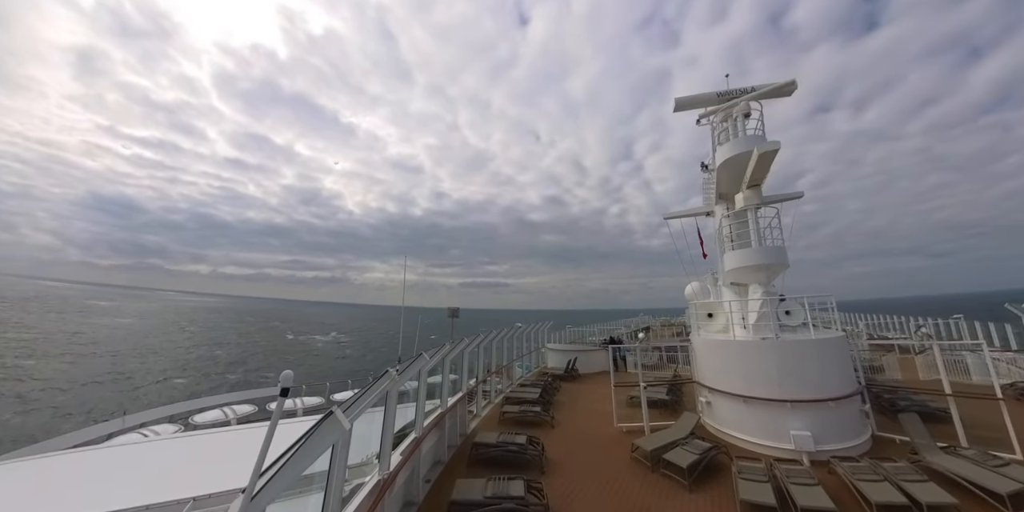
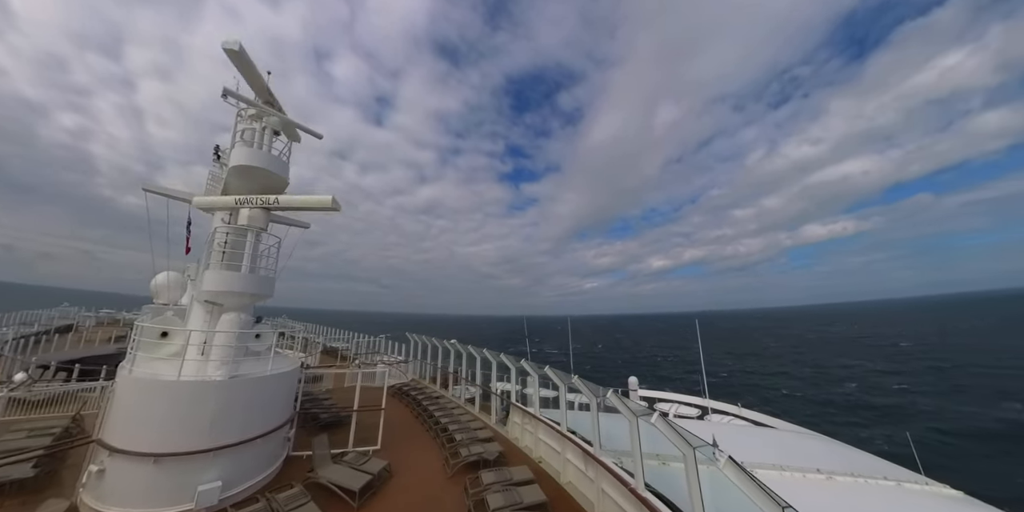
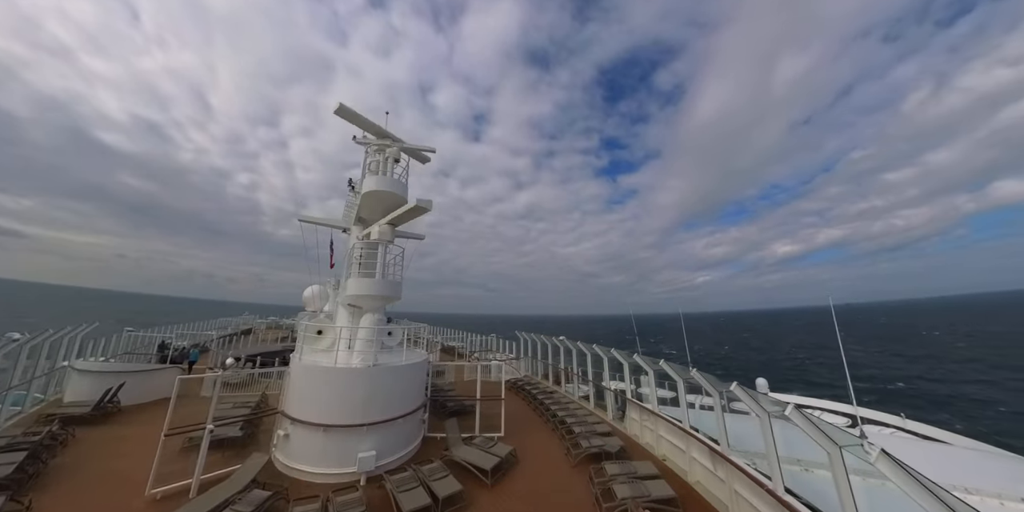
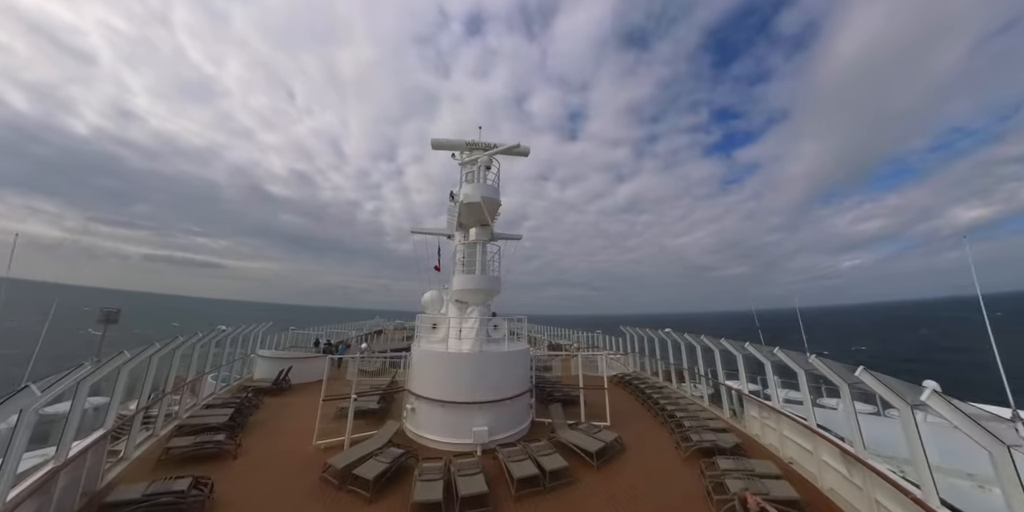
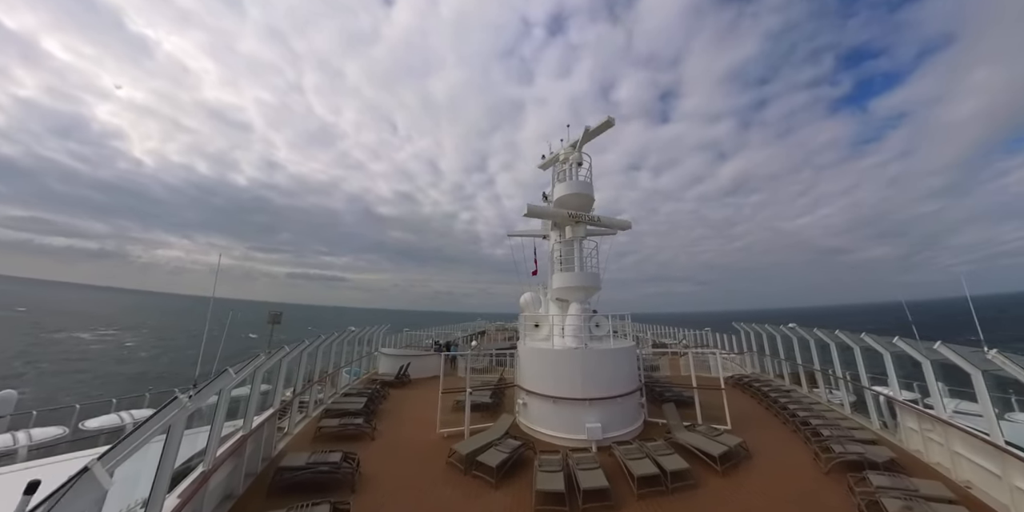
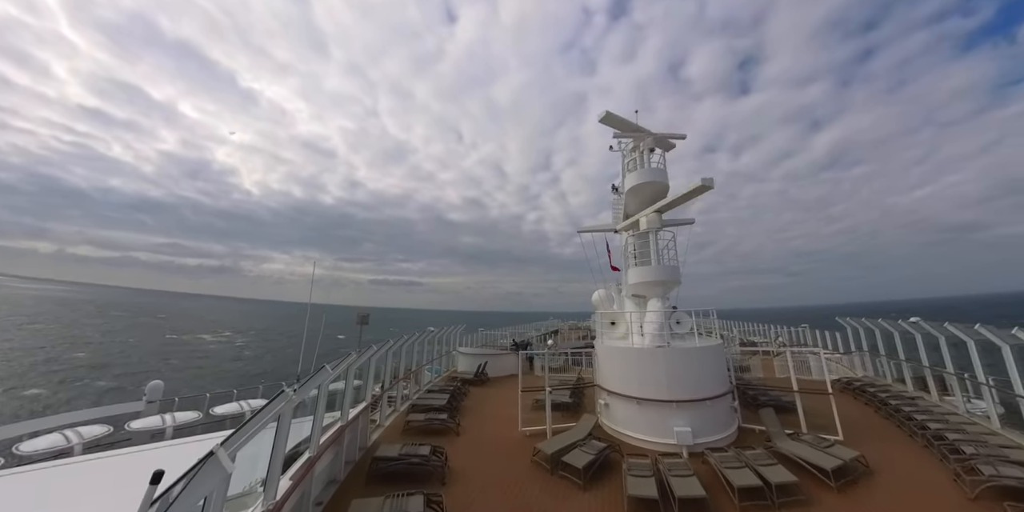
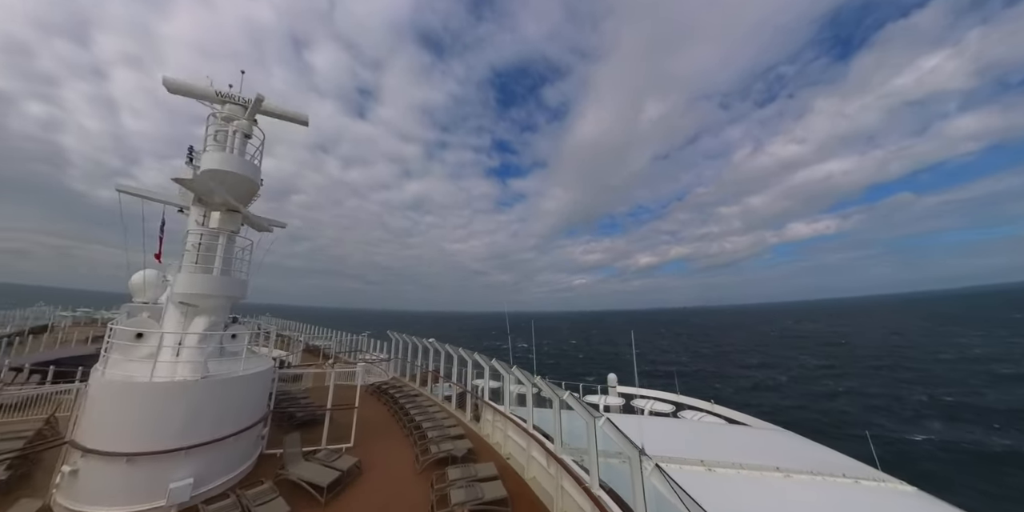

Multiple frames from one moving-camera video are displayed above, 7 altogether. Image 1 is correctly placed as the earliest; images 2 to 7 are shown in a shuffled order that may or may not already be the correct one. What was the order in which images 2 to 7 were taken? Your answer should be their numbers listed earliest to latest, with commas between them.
6, 5, 4, 3, 2, 7
